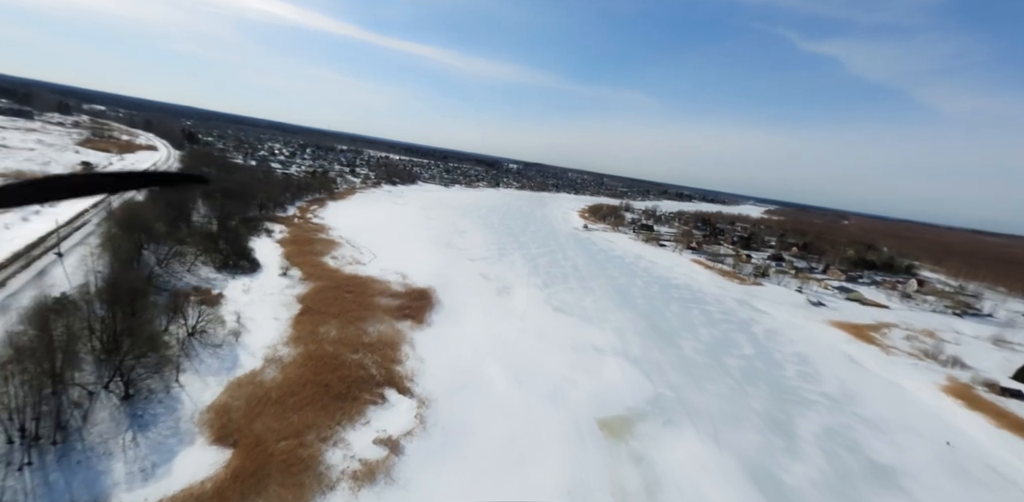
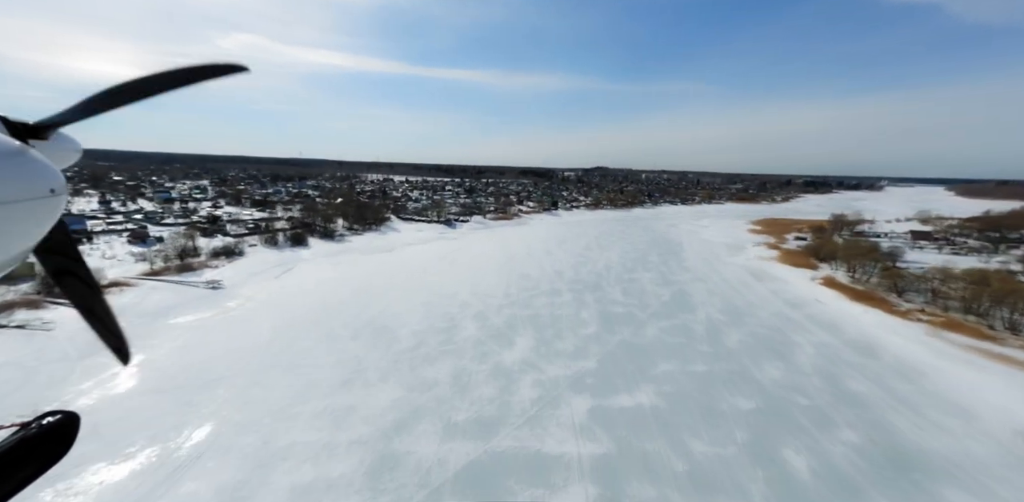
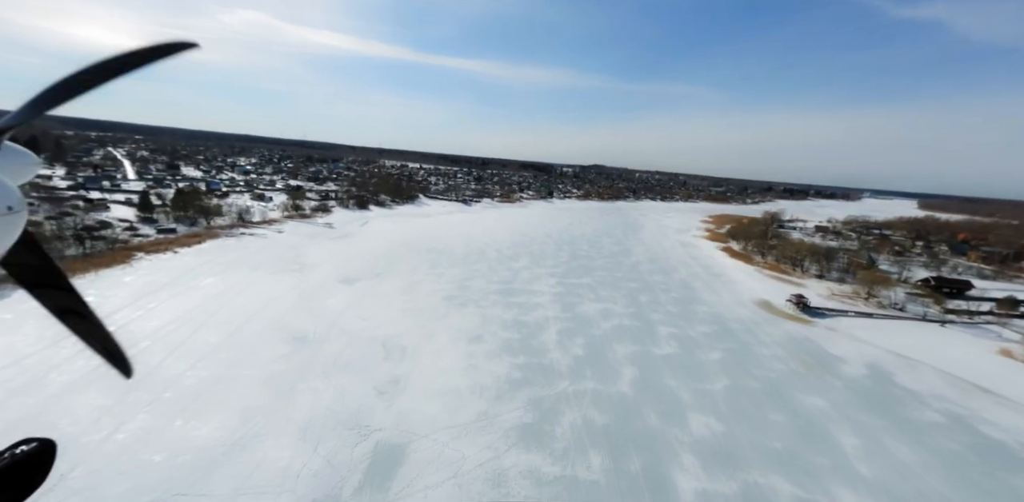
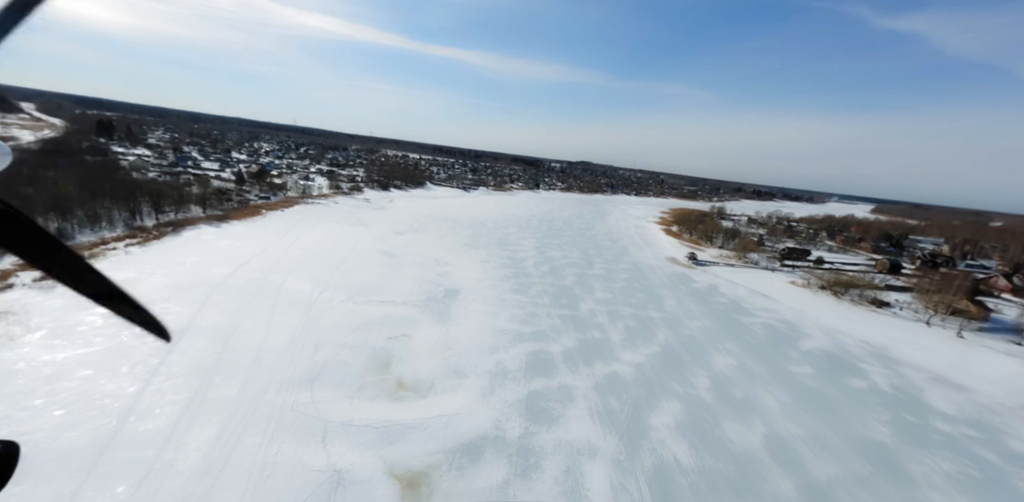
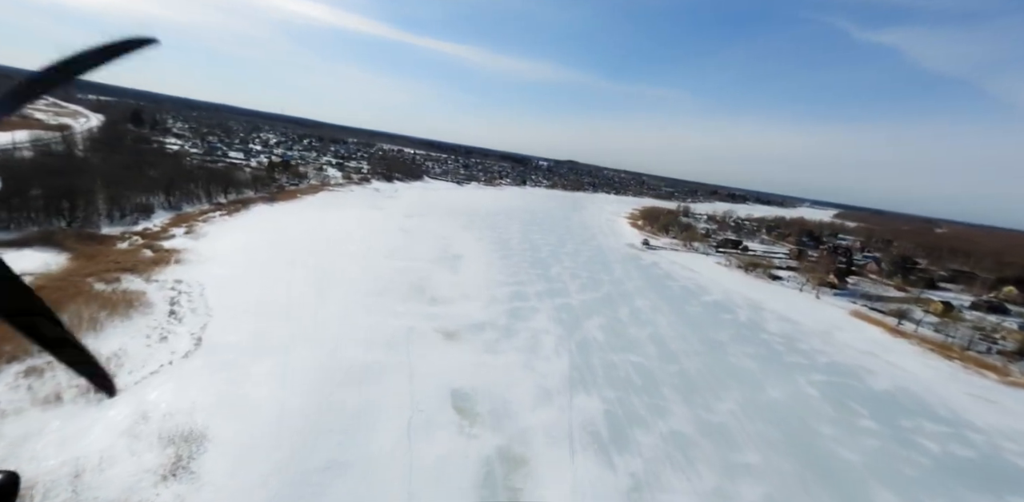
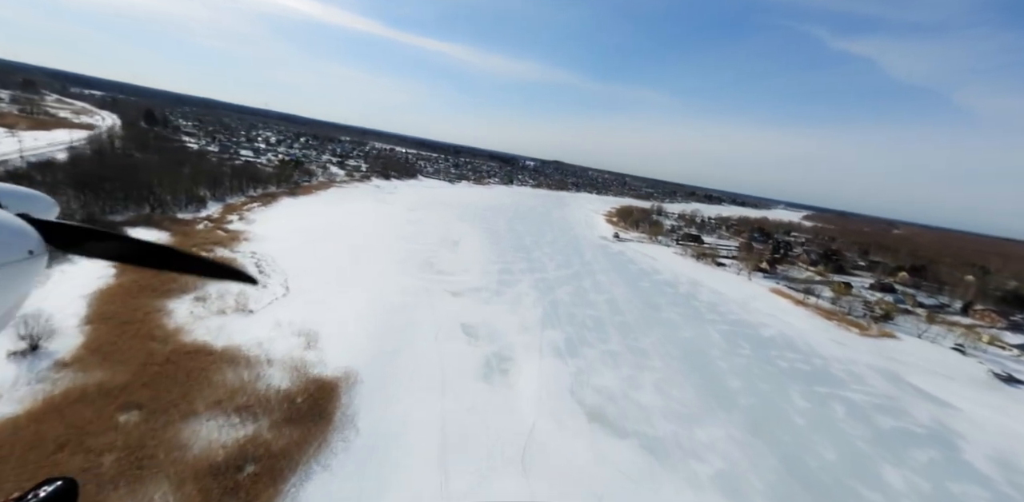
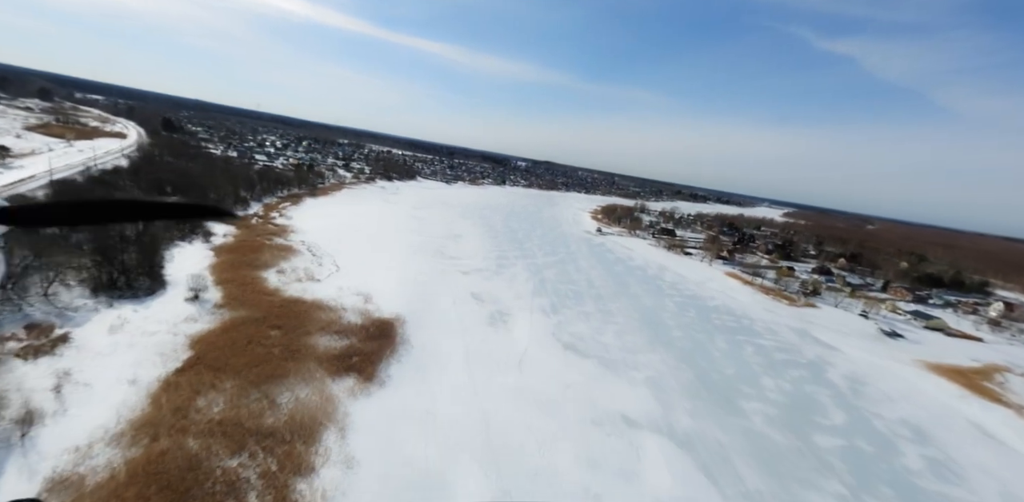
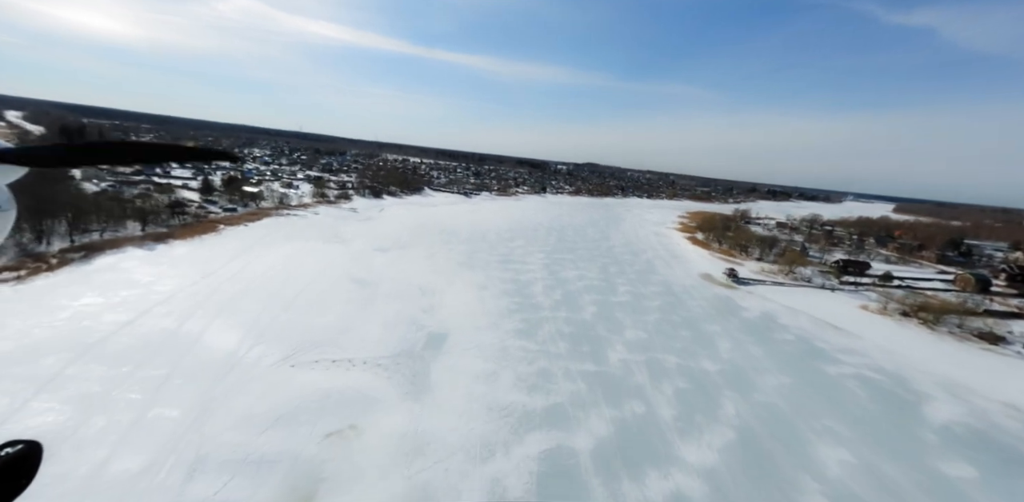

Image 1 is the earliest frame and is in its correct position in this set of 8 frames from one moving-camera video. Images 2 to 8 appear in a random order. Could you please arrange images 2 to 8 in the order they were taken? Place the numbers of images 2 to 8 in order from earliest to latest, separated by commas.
7, 6, 5, 4, 8, 3, 2
